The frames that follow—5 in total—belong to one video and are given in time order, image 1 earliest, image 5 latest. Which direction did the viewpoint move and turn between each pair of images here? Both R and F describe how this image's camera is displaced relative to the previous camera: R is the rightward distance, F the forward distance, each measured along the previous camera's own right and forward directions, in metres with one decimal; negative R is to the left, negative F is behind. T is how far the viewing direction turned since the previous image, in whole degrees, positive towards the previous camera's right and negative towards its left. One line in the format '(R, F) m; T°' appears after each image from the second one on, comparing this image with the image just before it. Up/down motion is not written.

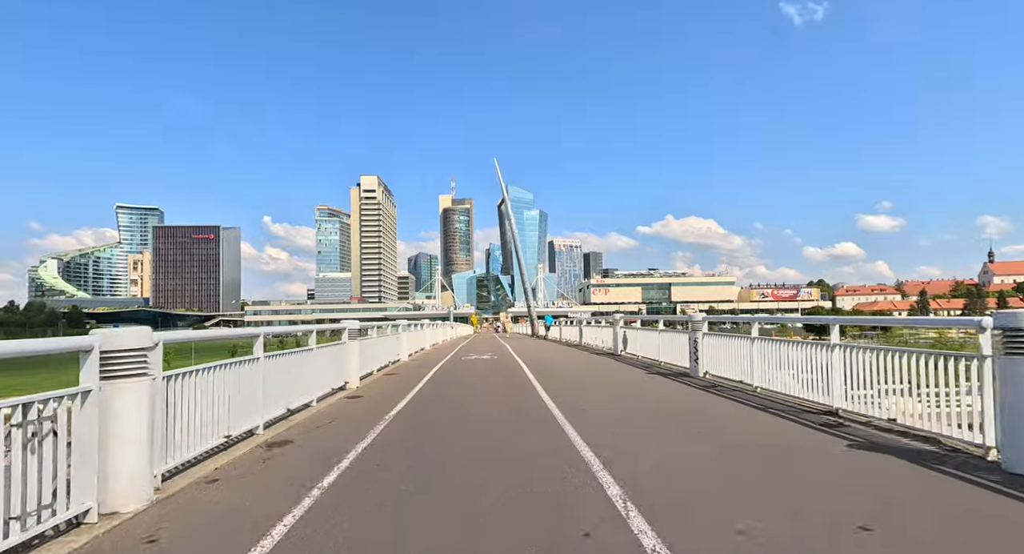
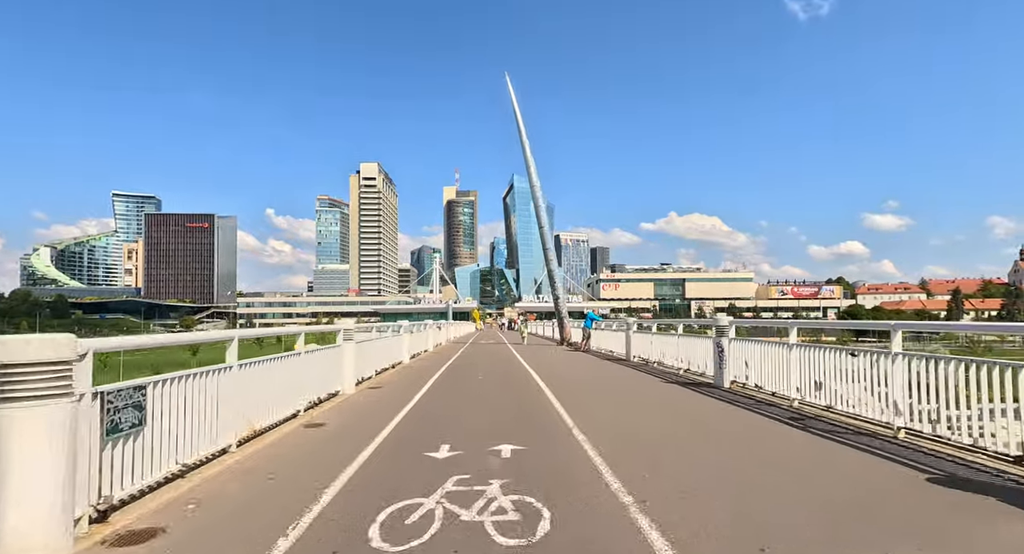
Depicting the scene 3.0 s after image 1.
(-0.2, +3.5) m; 0°
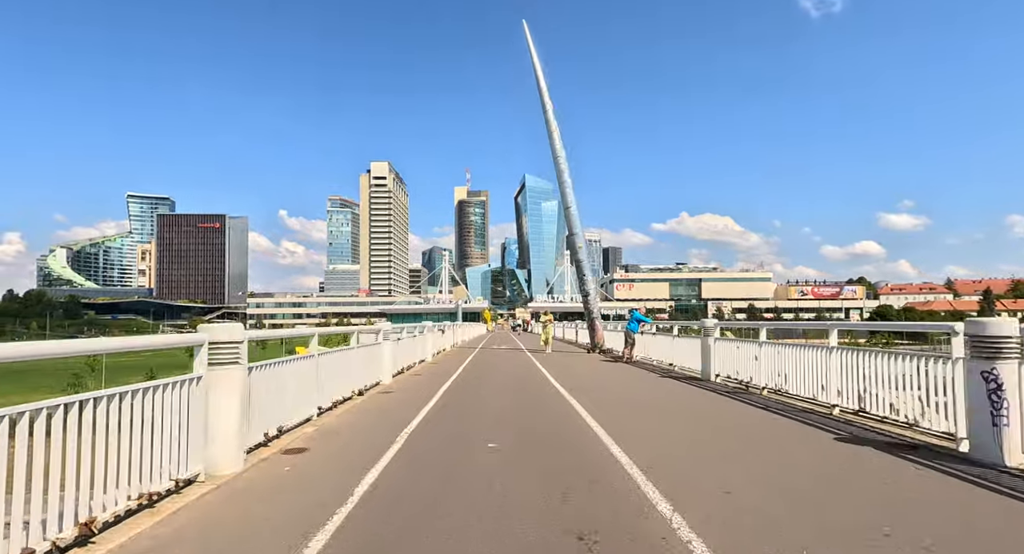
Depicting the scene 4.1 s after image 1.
(-0.1, +1.2) m; -1°
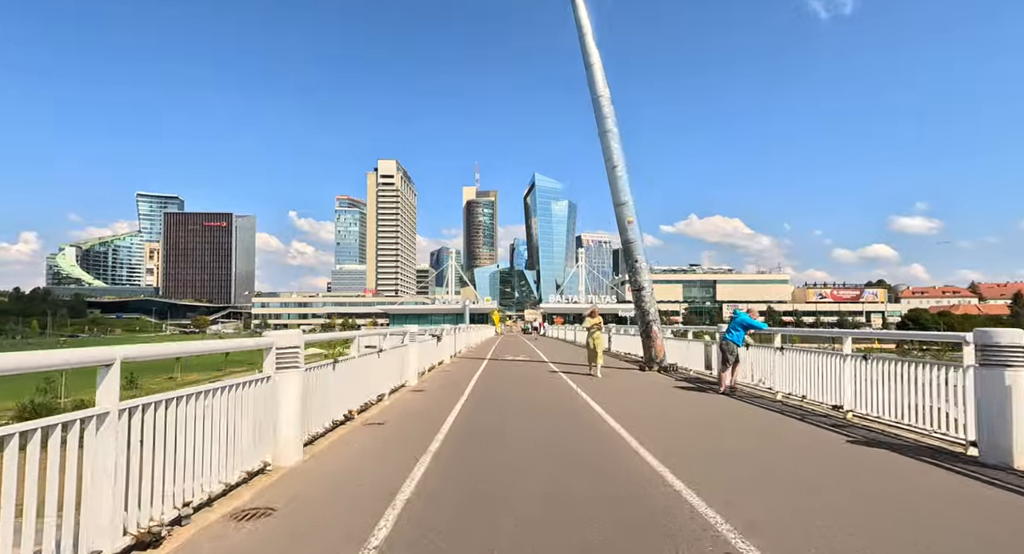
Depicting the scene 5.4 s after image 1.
(-0.1, +1.5) m; -1°
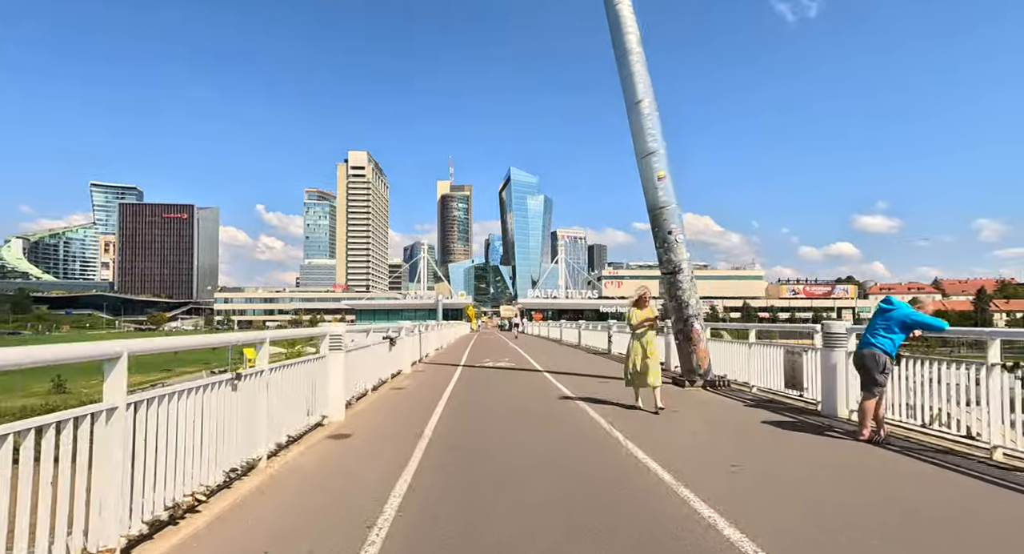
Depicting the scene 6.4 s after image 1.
(-0.1, +1.2) m; +3°
